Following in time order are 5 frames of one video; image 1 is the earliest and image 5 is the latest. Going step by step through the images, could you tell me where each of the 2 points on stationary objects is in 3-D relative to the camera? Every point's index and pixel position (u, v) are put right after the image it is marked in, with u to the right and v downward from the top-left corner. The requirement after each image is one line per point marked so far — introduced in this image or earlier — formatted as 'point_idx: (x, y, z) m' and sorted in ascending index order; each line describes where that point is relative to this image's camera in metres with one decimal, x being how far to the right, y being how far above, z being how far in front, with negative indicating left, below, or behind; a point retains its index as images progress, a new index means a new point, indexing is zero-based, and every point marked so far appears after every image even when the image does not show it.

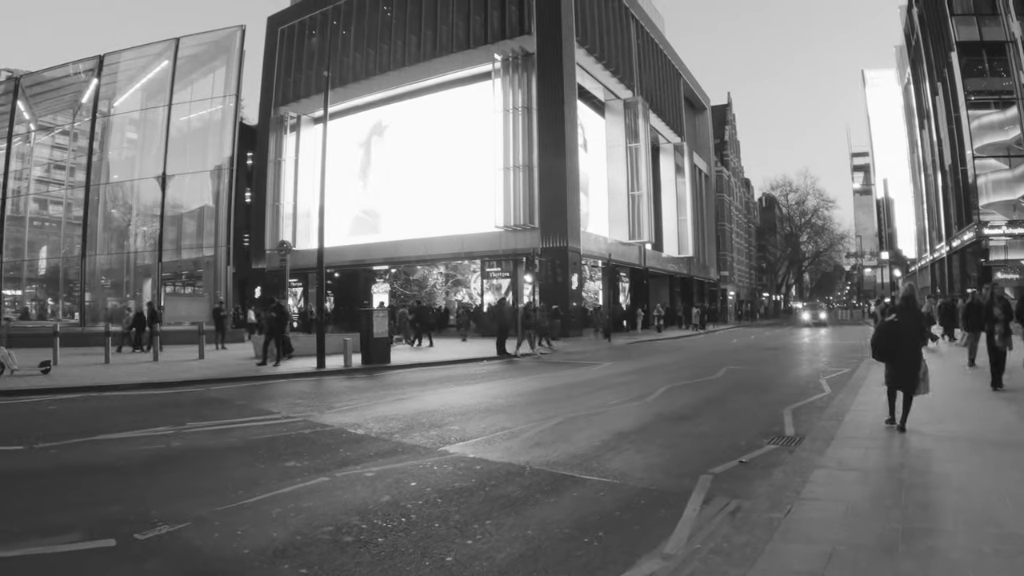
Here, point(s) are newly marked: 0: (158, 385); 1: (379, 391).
0: (-7.9, -2.0, +14.4) m
1: (-2.6, -2.0, +12.4) m
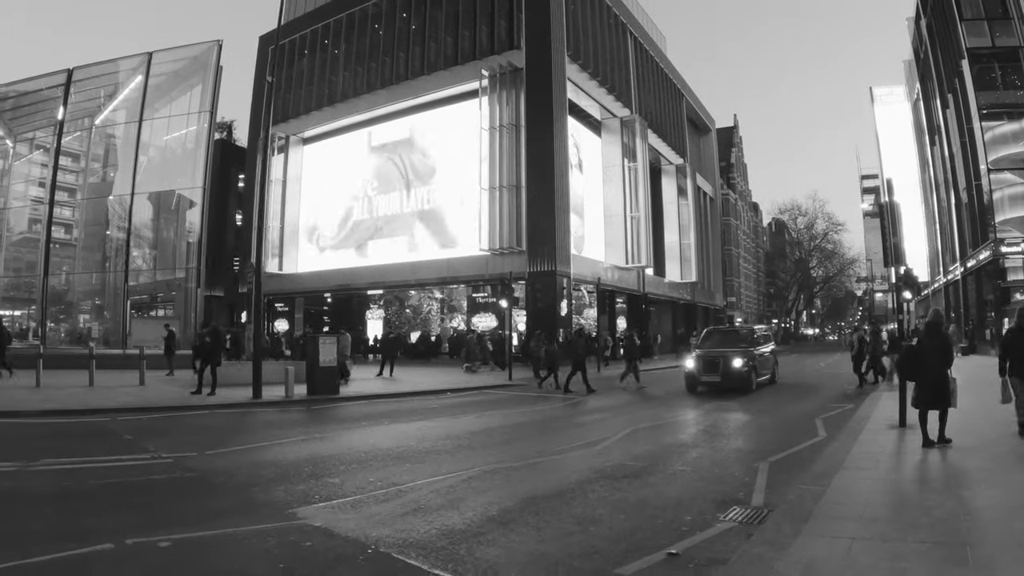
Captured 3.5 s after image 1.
0: (-8.8, -2.4, +12.8) m
1: (-3.5, -2.4, +10.7) m
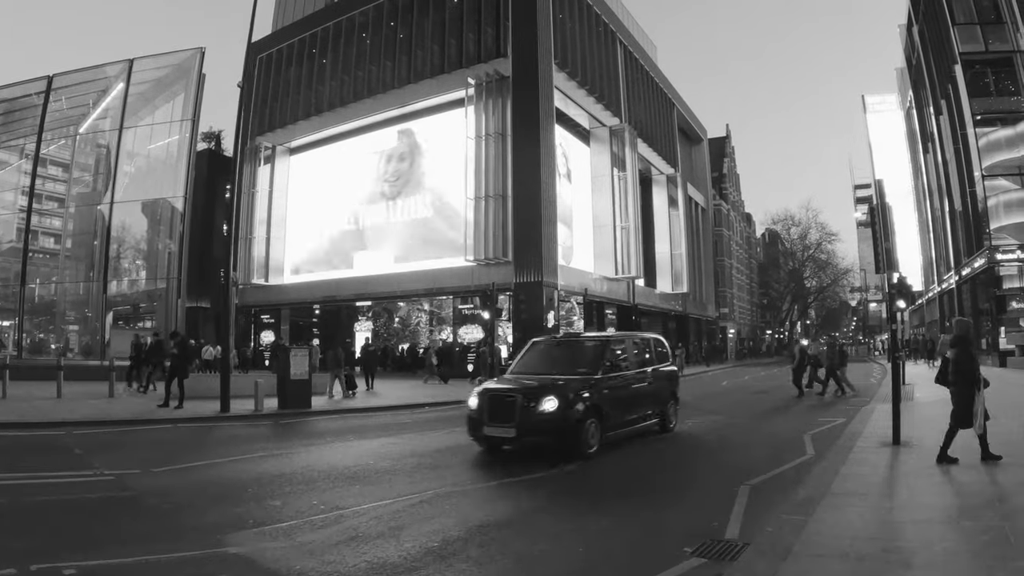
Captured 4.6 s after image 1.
0: (-9.2, -2.6, +12.2) m
1: (-4.0, -2.5, +10.1) m
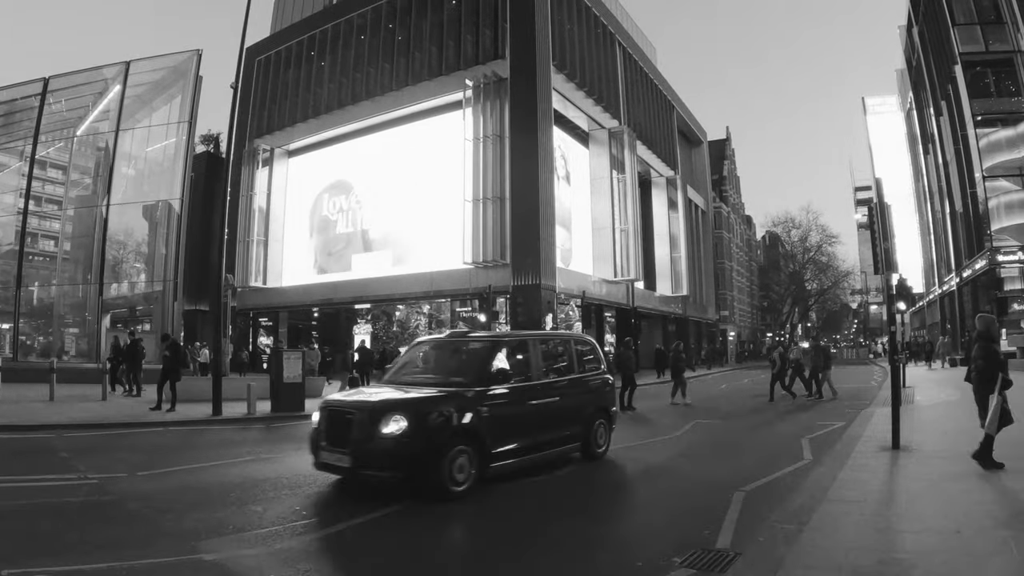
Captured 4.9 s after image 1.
0: (-9.3, -2.7, +12.0) m
1: (-4.1, -2.5, +9.9) m
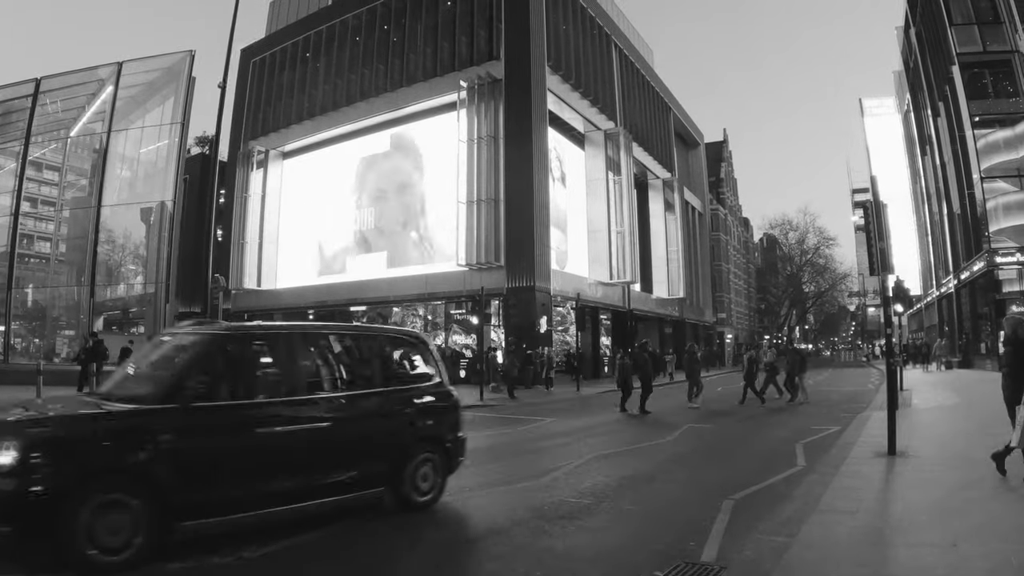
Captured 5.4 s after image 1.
0: (-9.5, -2.7, +11.8) m
1: (-4.2, -2.6, +9.7) m
